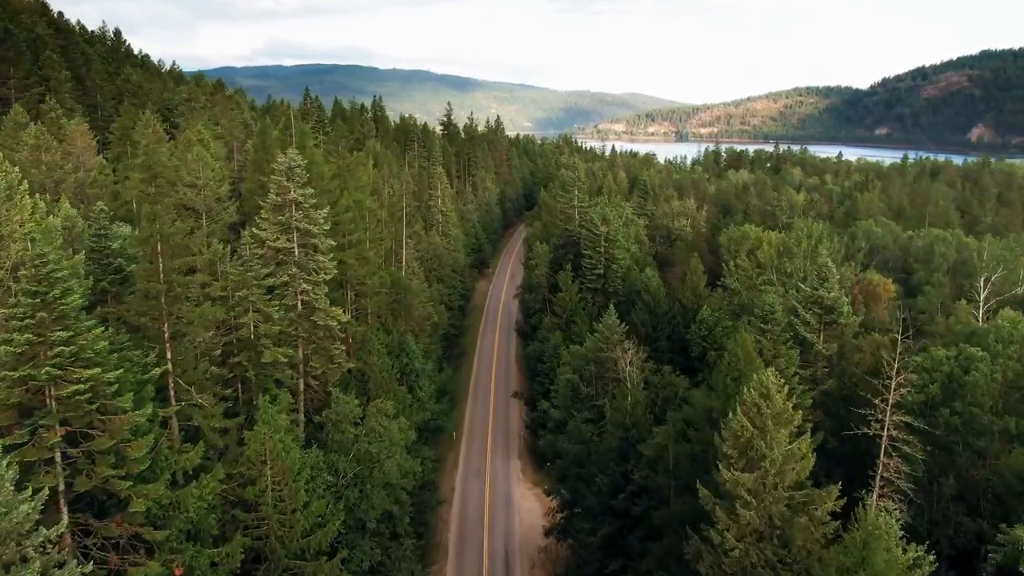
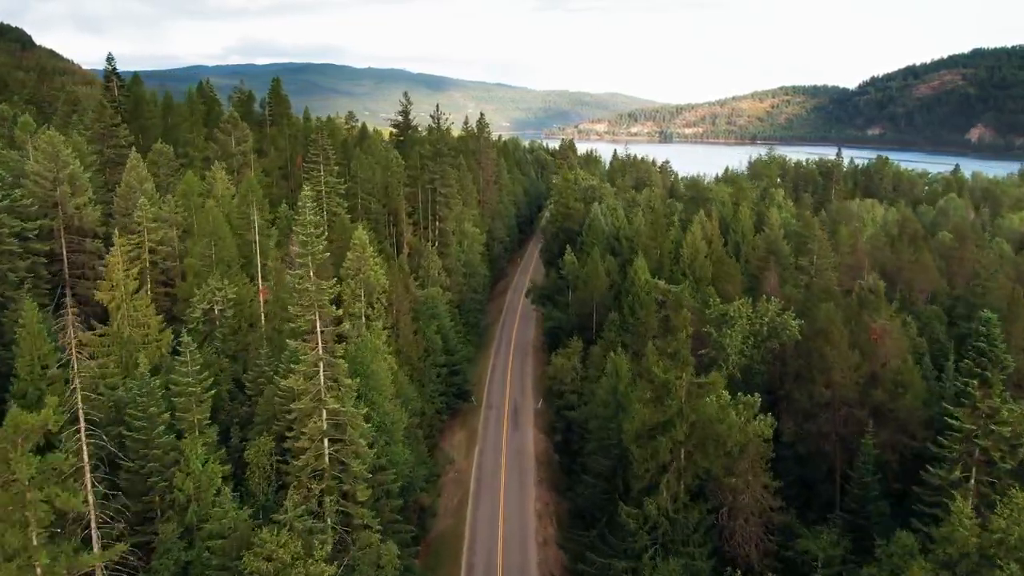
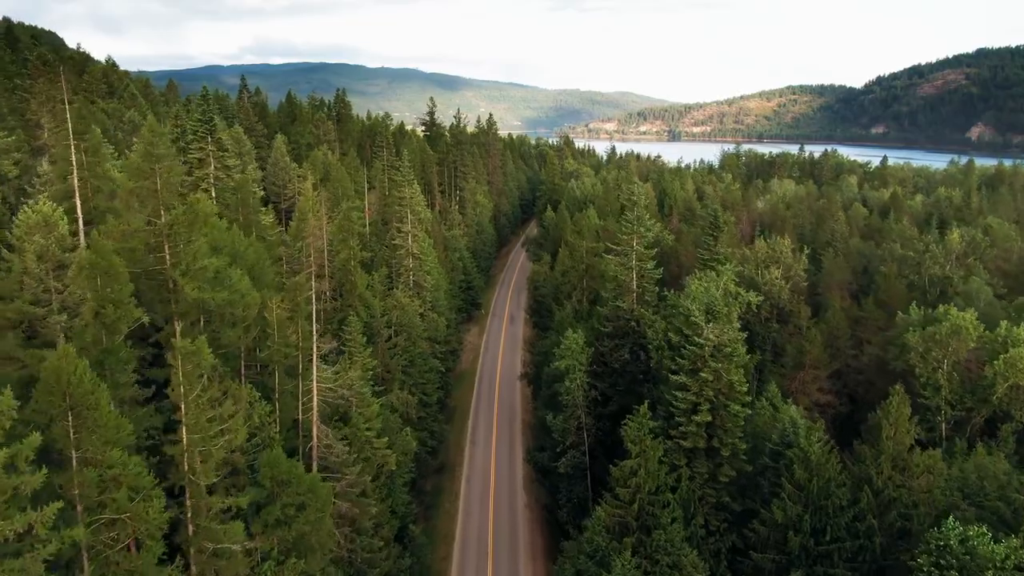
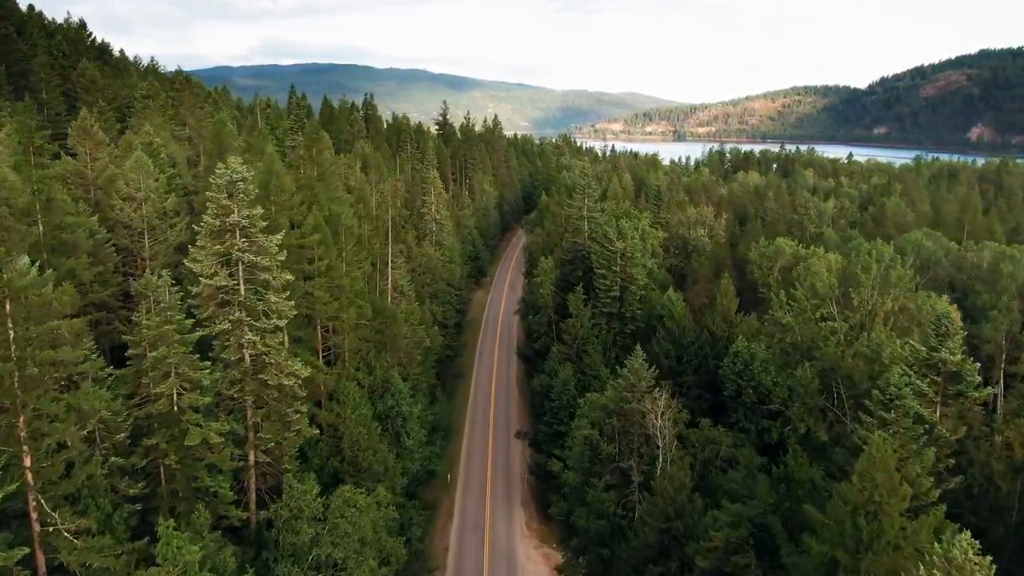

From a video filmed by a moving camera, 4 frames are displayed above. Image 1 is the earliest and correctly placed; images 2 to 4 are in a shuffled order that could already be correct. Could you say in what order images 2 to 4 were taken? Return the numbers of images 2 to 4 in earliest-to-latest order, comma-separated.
4, 3, 2
